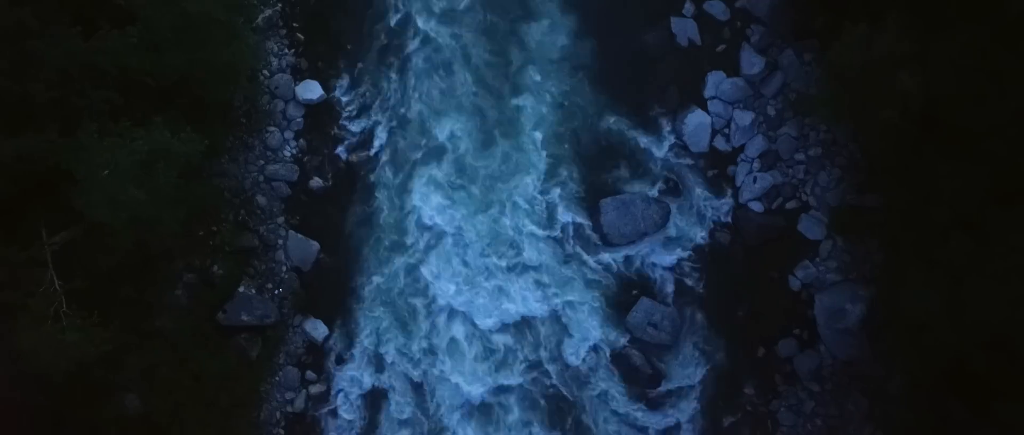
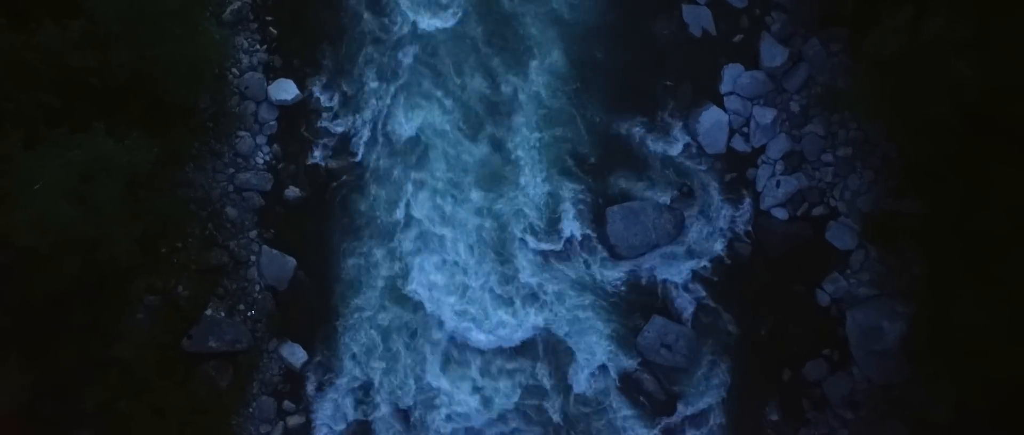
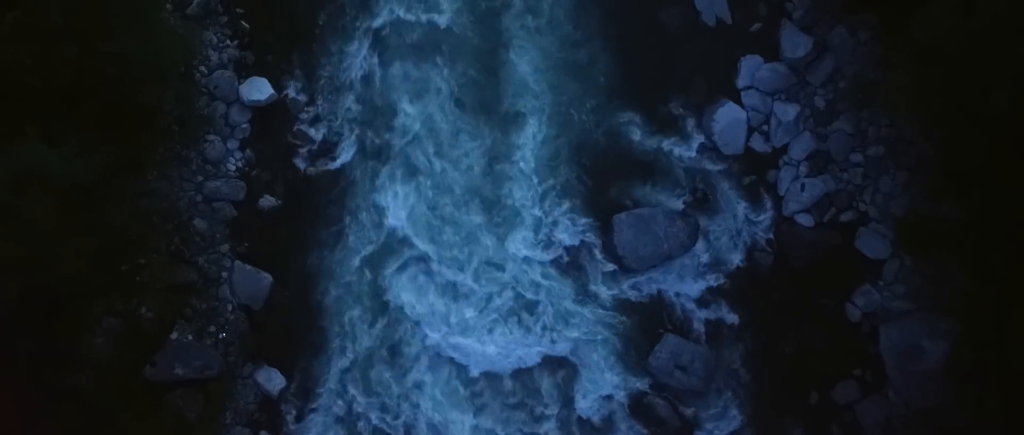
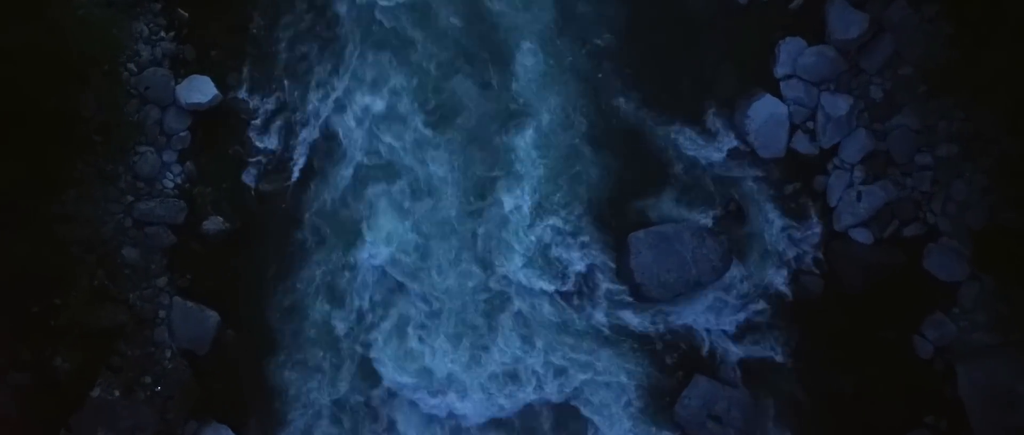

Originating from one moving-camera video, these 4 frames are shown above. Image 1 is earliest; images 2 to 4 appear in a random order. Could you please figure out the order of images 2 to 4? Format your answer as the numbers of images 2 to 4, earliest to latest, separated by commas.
2, 3, 4
